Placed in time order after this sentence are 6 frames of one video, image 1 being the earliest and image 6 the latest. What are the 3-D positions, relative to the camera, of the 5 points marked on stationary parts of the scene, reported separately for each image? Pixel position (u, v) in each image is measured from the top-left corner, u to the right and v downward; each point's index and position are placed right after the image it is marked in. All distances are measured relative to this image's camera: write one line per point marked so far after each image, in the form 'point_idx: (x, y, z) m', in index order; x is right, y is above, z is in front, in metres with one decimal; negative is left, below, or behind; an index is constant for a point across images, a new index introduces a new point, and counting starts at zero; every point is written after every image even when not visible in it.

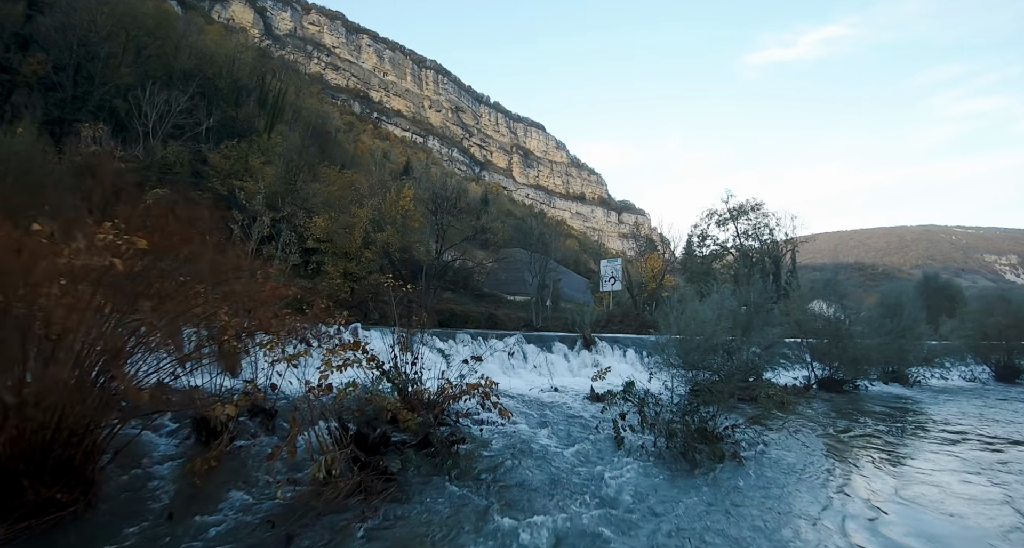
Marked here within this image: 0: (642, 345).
0: (+4.1, -2.1, +17.2) m
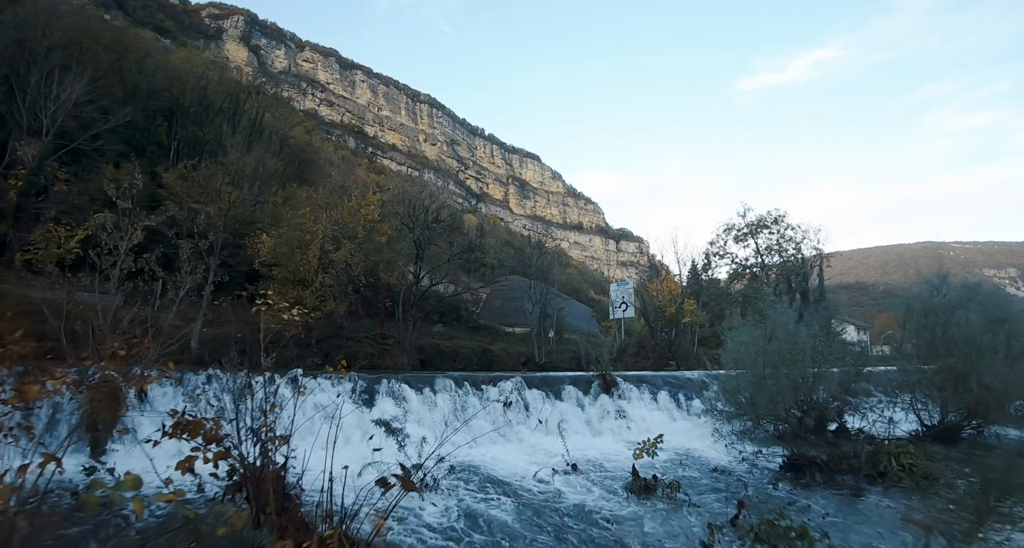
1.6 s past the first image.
0: (+4.0, -2.6, +13.3) m
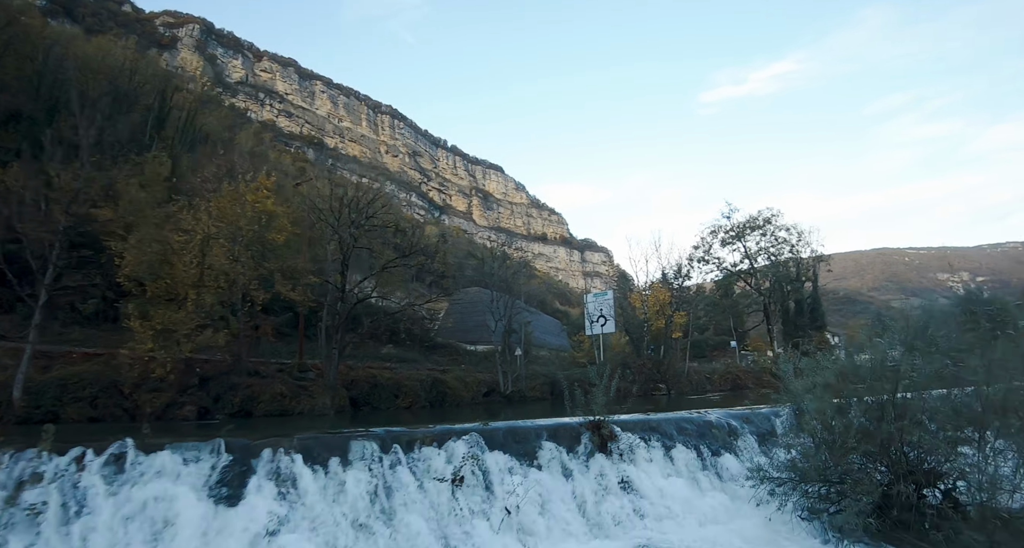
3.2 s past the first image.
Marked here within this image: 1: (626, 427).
0: (+3.2, -2.7, +9.6) m
1: (+2.0, -2.7, +9.2) m
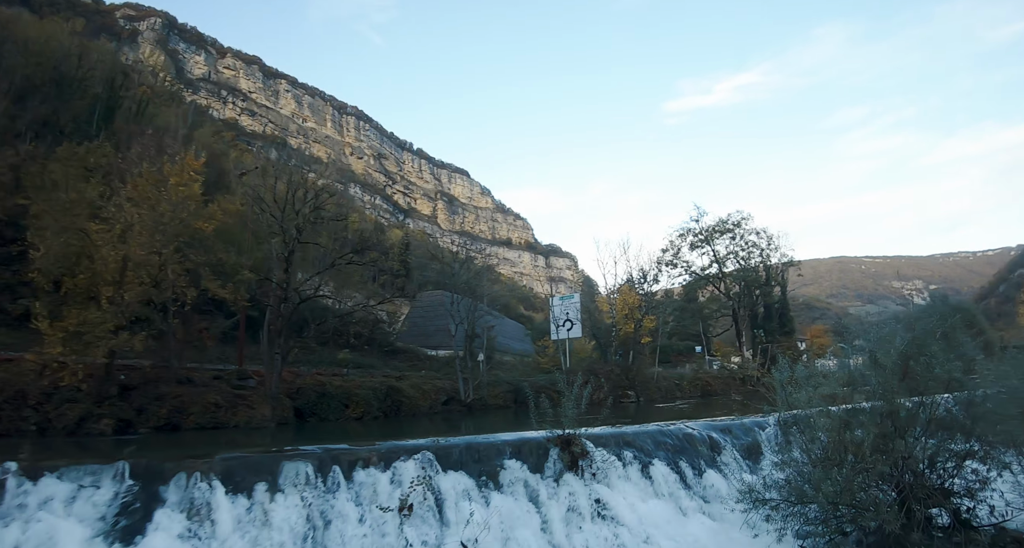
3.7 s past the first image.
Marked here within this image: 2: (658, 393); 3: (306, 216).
0: (+2.5, -2.7, +8.8) m
1: (+1.3, -2.7, +8.3) m
2: (+5.4, -4.4, +19.7) m
3: (-5.0, +1.4, +13.3) m
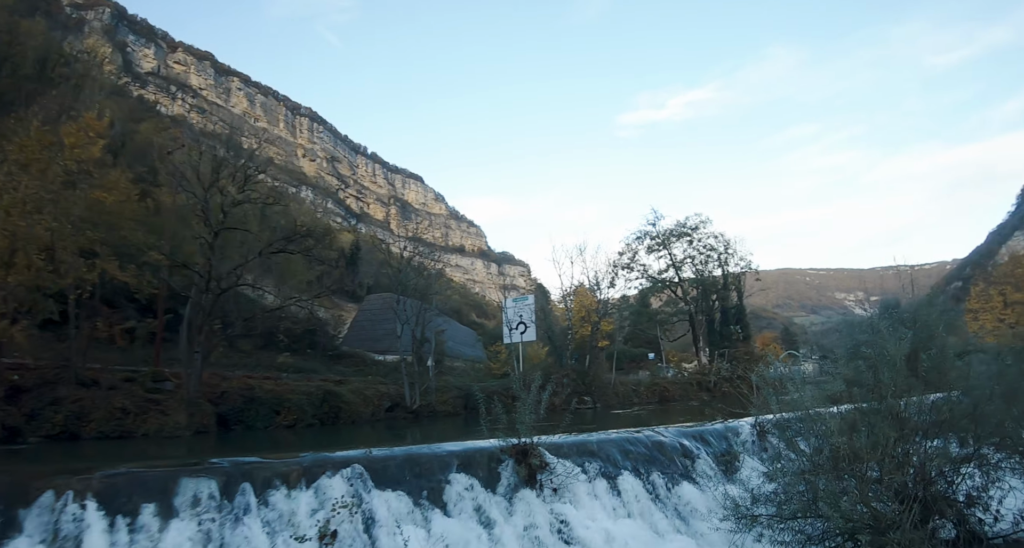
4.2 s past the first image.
0: (+1.8, -2.6, +8.0) m
1: (+0.6, -2.5, +7.4) m
2: (+3.6, -4.5, +19.1) m
3: (-6.0, +1.6, +11.9) m
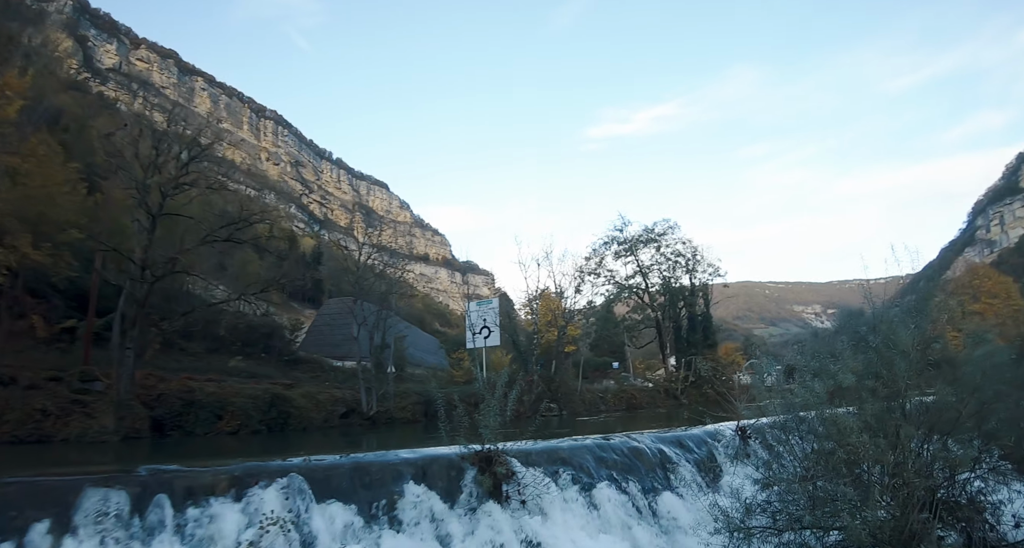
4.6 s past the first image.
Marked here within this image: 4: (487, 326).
0: (+1.3, -2.5, +7.5) m
1: (+0.2, -2.4, +6.8) m
2: (+2.4, -4.6, +18.6) m
3: (-6.7, +1.8, +10.9) m
4: (-0.8, -1.9, +18.8) m
